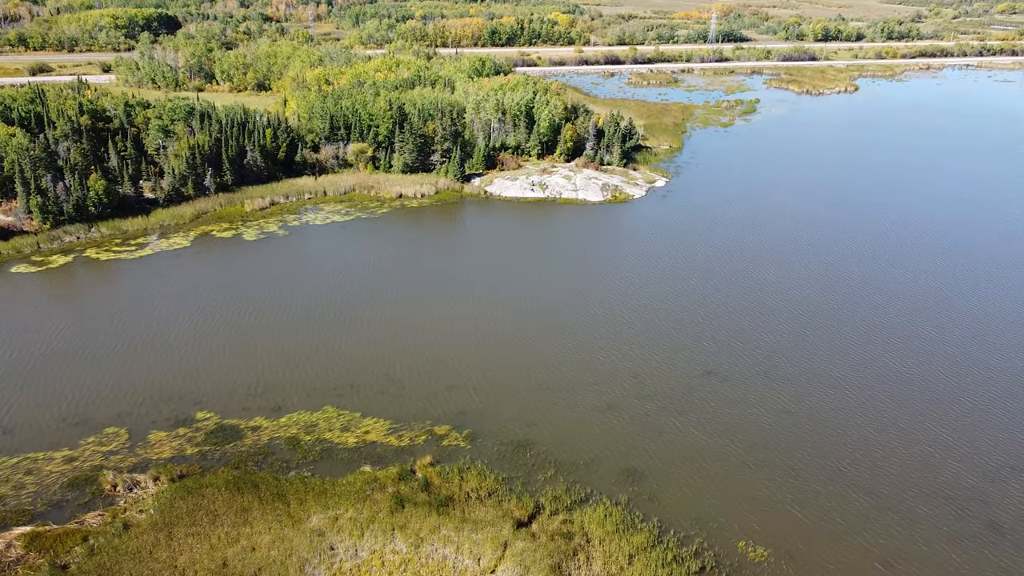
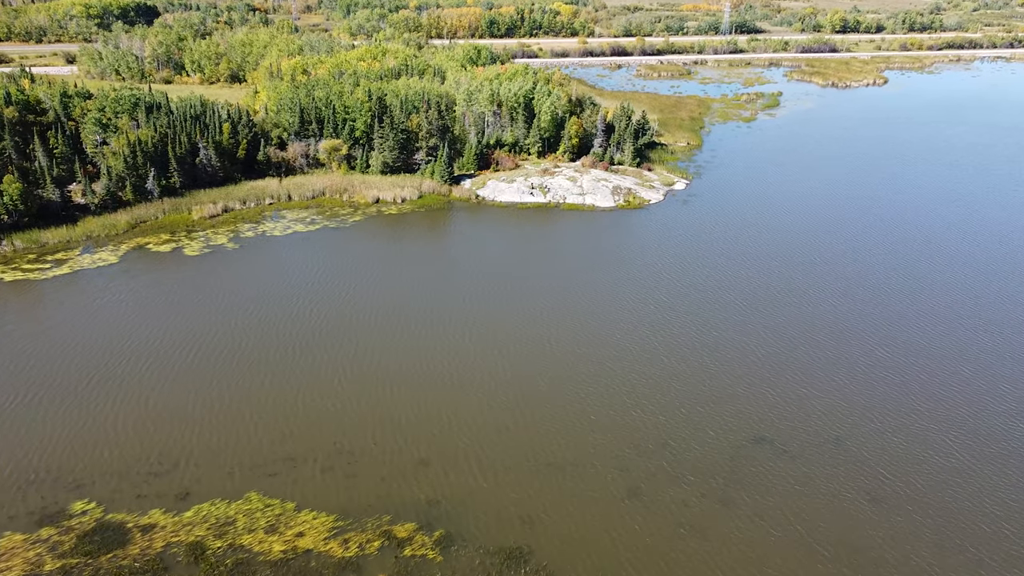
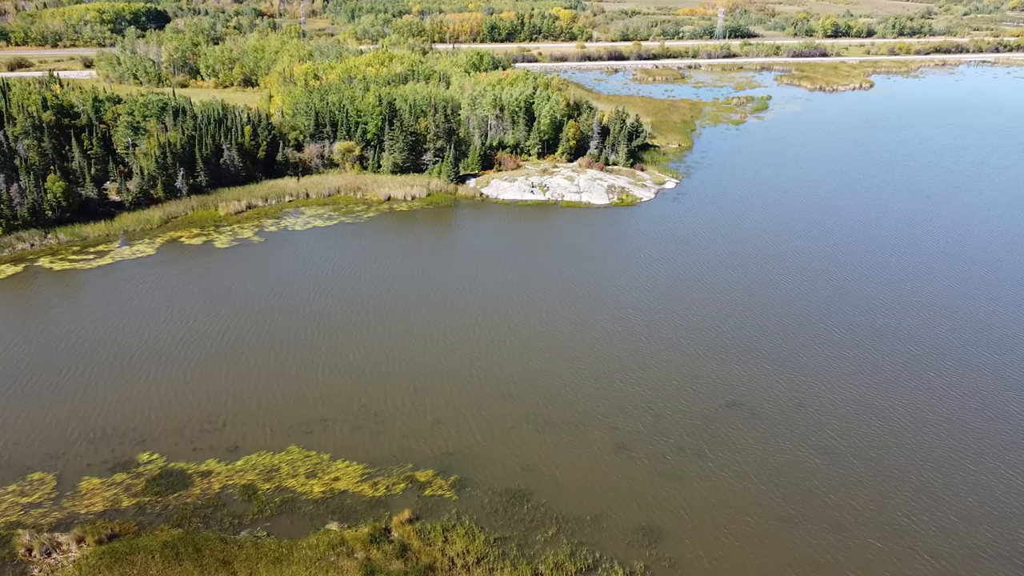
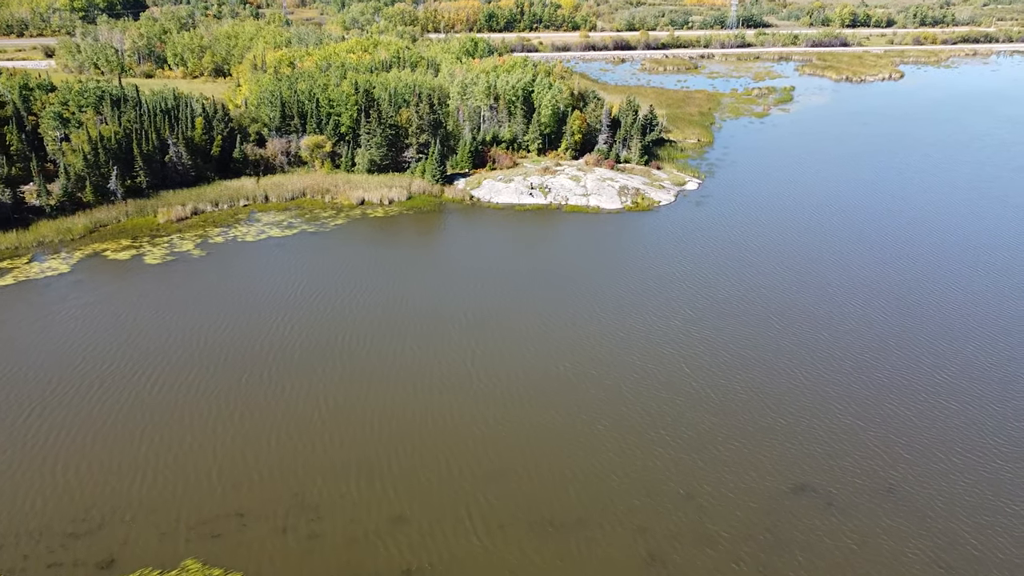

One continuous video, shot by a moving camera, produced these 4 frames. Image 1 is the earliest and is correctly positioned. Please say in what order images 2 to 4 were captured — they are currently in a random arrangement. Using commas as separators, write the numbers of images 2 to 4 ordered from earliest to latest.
3, 2, 4
